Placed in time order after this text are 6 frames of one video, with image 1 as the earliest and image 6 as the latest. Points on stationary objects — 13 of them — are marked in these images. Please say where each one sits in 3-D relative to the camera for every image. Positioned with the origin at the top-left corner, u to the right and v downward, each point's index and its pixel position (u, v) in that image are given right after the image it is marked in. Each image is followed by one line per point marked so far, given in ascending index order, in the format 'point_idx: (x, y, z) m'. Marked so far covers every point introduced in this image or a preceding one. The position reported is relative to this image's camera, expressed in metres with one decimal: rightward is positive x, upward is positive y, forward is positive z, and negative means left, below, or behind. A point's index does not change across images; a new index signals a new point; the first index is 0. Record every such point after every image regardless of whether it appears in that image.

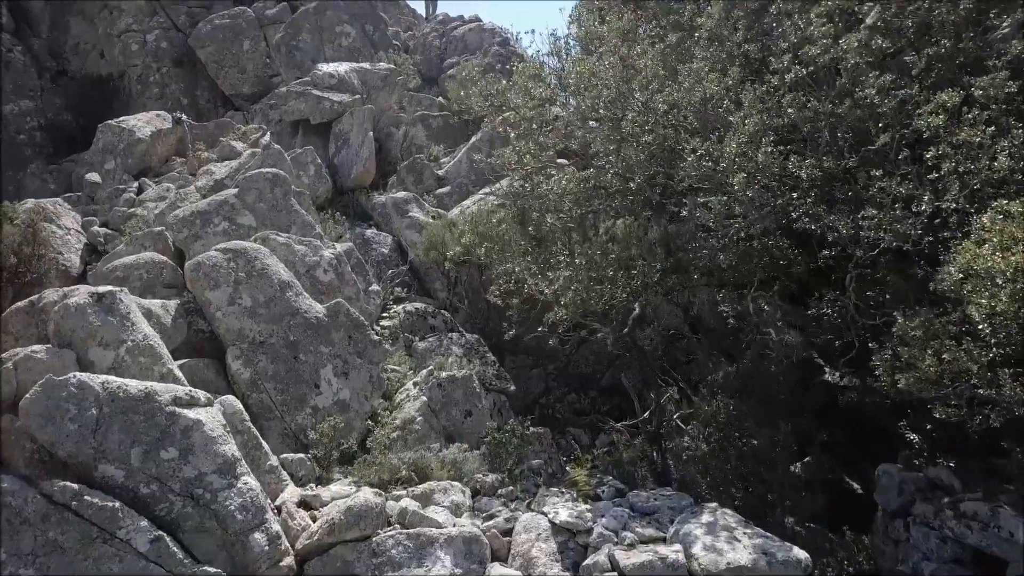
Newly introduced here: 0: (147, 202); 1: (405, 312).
0: (-6.1, +1.5, +13.3) m
1: (-1.4, -0.3, +10.0) m
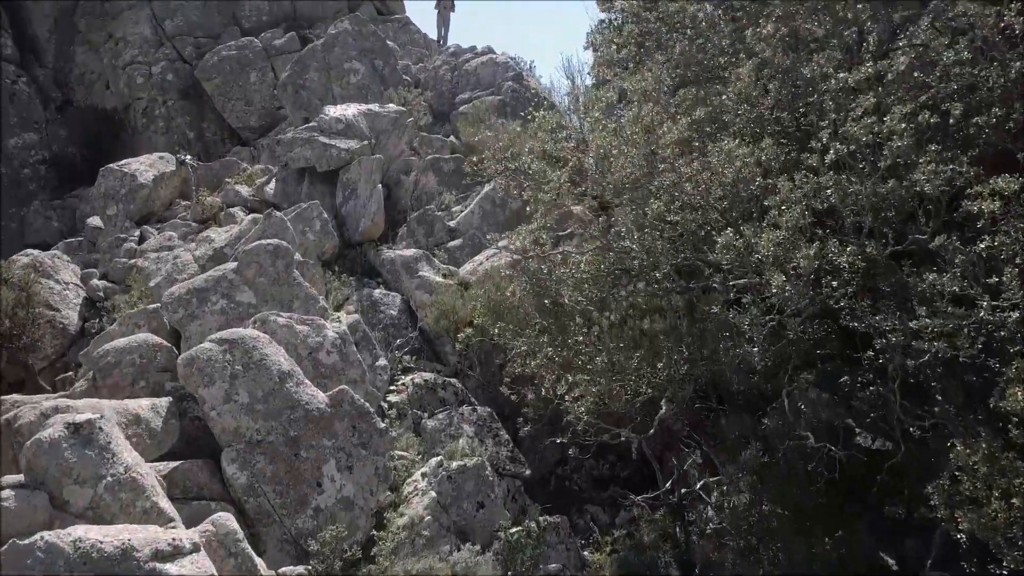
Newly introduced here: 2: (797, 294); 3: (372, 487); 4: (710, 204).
0: (-5.9, +0.6, +12.9) m
1: (-1.2, -1.2, +9.5) m
2: (+2.5, -0.1, +6.8) m
3: (-1.4, -1.9, +7.7) m
4: (+1.9, +0.8, +7.5) m
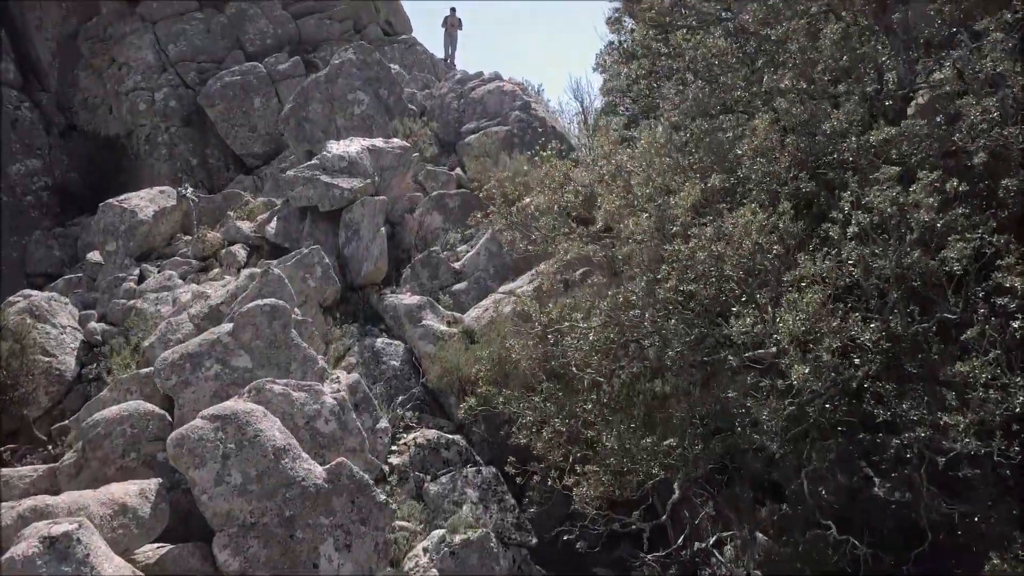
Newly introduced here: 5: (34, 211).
0: (-5.8, -0.1, +12.6) m
1: (-1.1, -1.8, +9.1) m
2: (+2.5, -0.7, +6.5) m
3: (-1.3, -2.6, +7.4) m
4: (+1.9, +0.1, +7.1) m
5: (-10.8, +1.8, +18.0) m
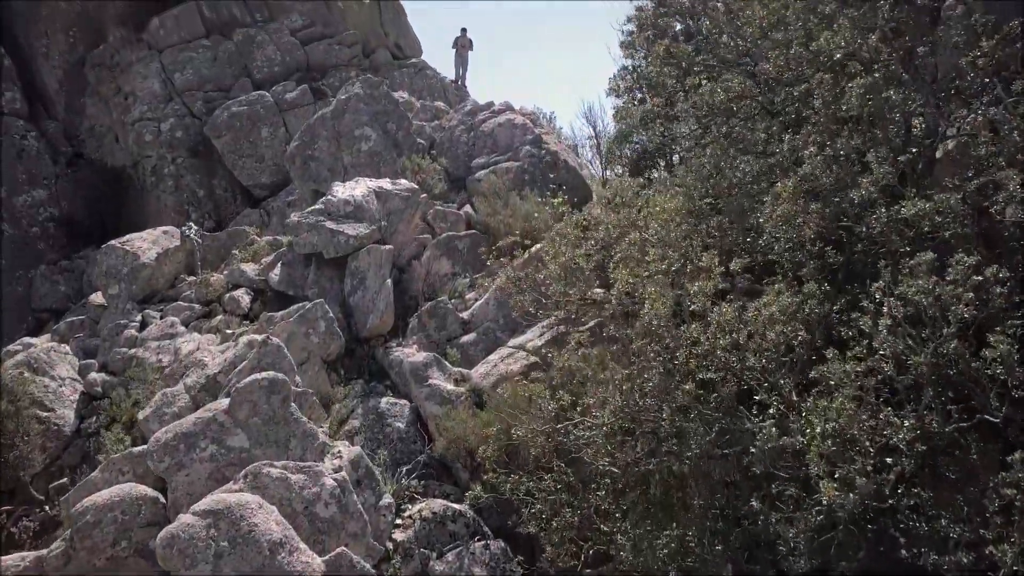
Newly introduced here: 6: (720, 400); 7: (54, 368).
0: (-5.6, -0.8, +12.3) m
1: (-1.0, -2.6, +8.8) m
2: (+2.6, -1.5, +6.0) m
3: (-1.2, -3.3, +7.0) m
4: (+2.0, -0.6, +6.7) m
5: (-10.6, +1.0, +17.8) m
6: (+1.8, -0.9, +6.8) m
7: (-6.7, -1.2, +11.7) m
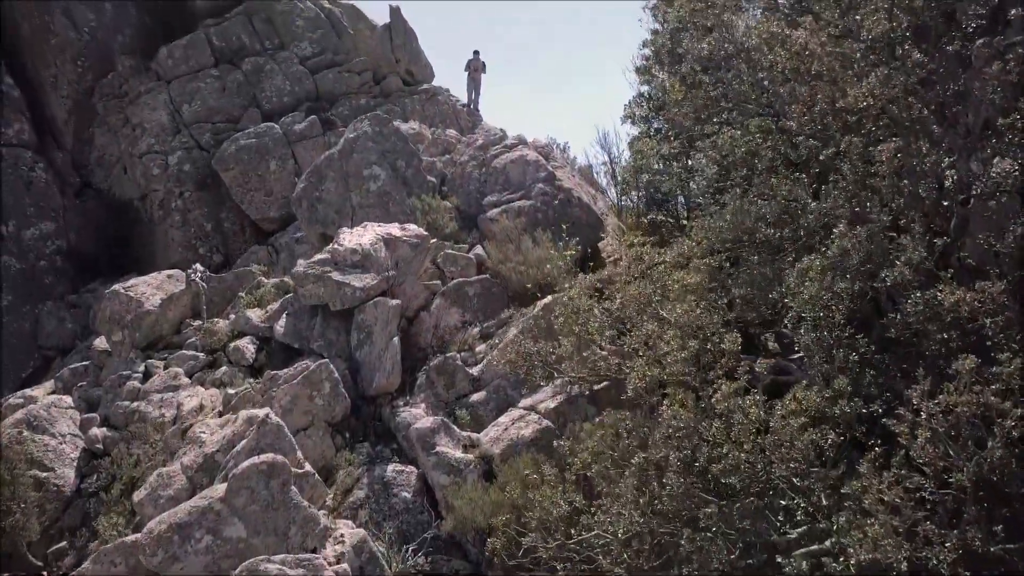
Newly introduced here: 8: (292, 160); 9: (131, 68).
0: (-5.5, -1.6, +12.0) m
1: (-0.9, -3.4, +8.4) m
2: (+2.6, -2.2, +5.6) m
3: (-1.2, -4.1, +6.6) m
4: (+2.0, -1.4, +6.2) m
5: (-10.3, +0.2, +17.6) m
6: (+1.9, -1.7, +6.4) m
7: (-6.6, -2.0, +11.4) m
8: (-4.9, +2.9, +17.7) m
9: (-9.5, +5.5, +19.7) m
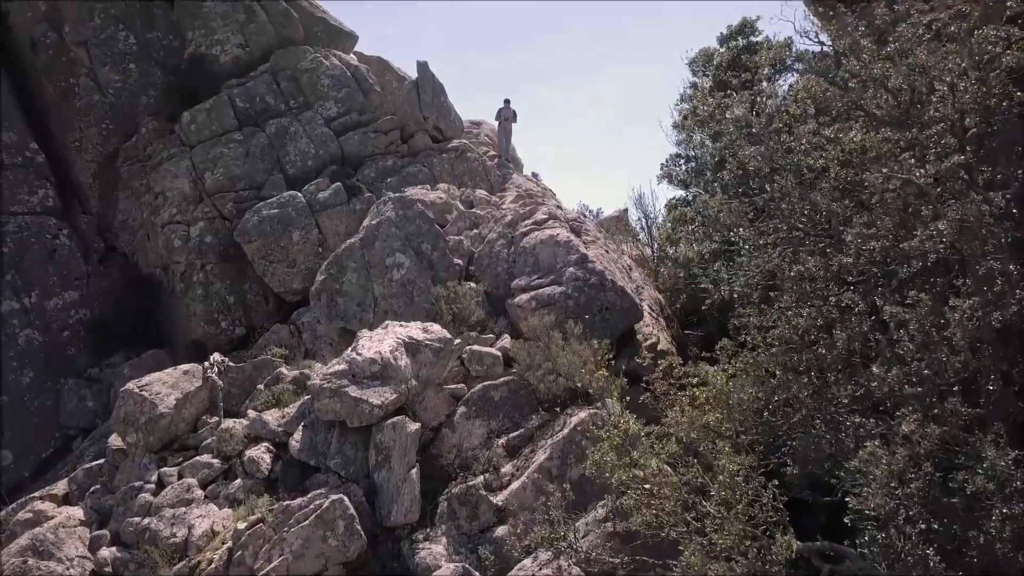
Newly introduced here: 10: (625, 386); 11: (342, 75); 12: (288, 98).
0: (-5.1, -3.2, +11.5) m
1: (-0.7, -5.0, +7.6) m
2: (+2.7, -3.8, +4.7) m
3: (-1.0, -5.7, +5.9) m
4: (+2.2, -3.0, +5.4) m
5: (-9.6, -1.4, +17.3) m
6: (+2.0, -3.3, +5.5) m
7: (-6.2, -3.6, +10.9) m
8: (-4.3, +1.2, +17.2) m
9: (-8.7, +3.8, +19.3) m
10: (+1.7, -1.5, +11.9) m
11: (-4.2, +5.2, +19.5) m
12: (-5.4, +4.6, +19.2) m
